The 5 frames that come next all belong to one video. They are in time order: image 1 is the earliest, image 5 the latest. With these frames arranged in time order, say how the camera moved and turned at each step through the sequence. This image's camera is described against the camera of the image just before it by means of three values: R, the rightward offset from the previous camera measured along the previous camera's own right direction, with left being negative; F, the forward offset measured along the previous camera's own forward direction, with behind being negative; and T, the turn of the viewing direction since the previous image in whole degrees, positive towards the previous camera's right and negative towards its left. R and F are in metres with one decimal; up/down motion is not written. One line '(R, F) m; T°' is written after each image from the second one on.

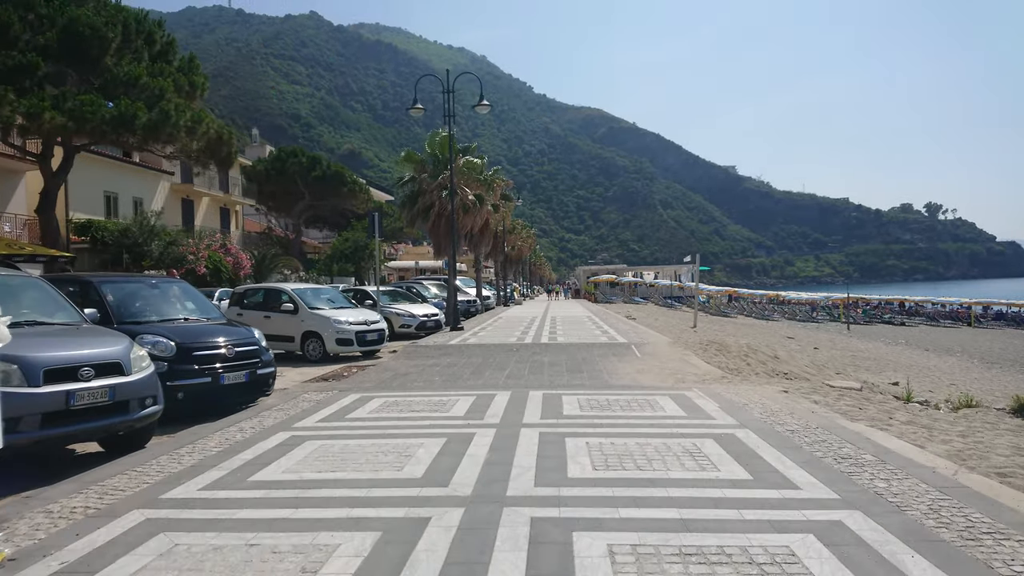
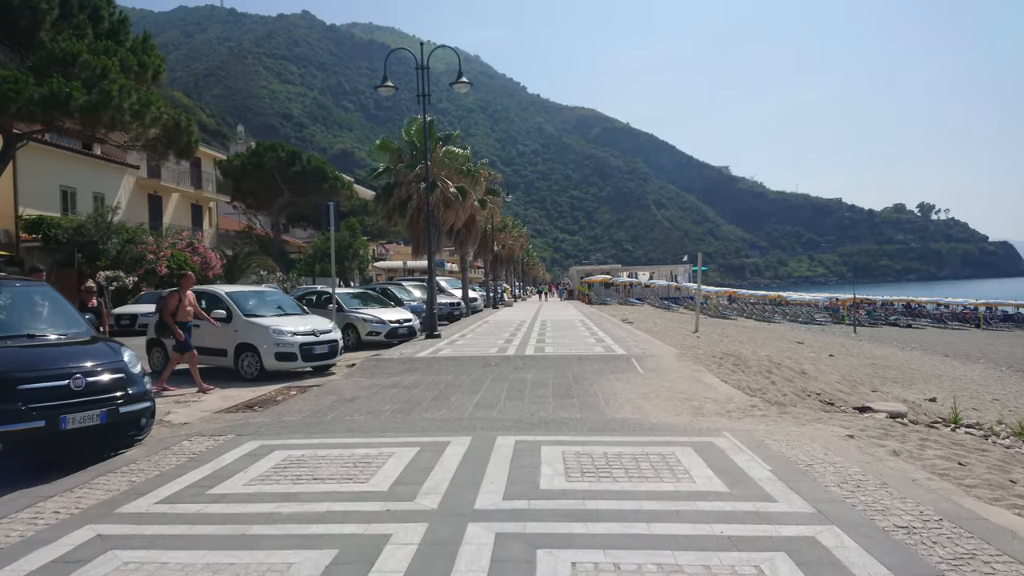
(+0.3, +2.5) m; 0°
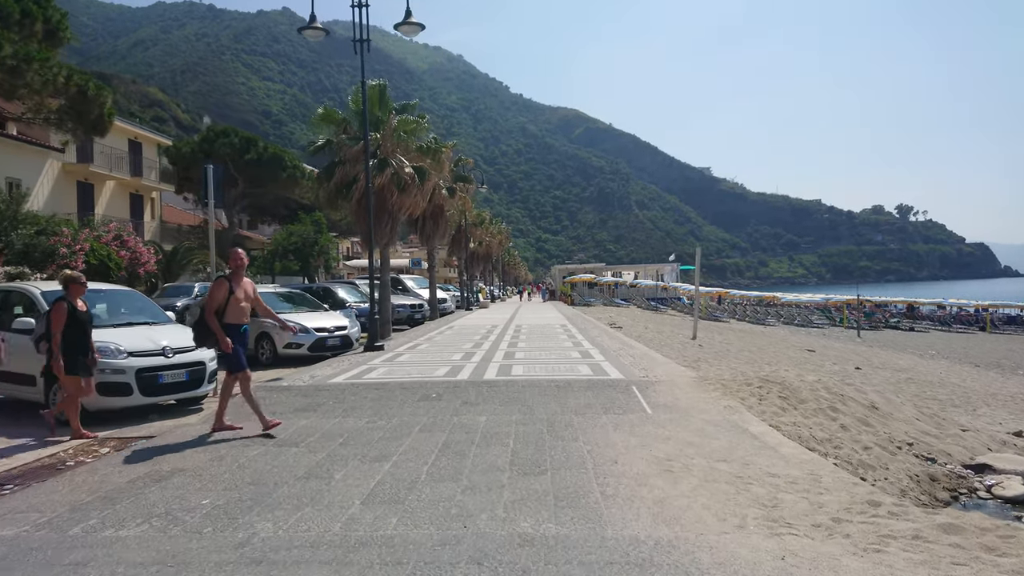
(+0.5, +4.1) m; +1°
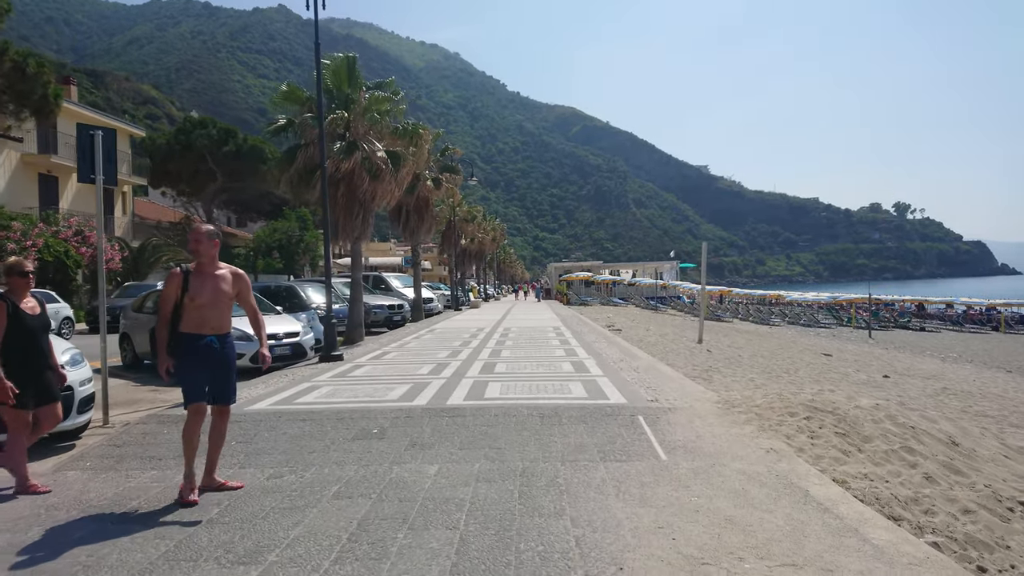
(+0.3, +2.3) m; 0°
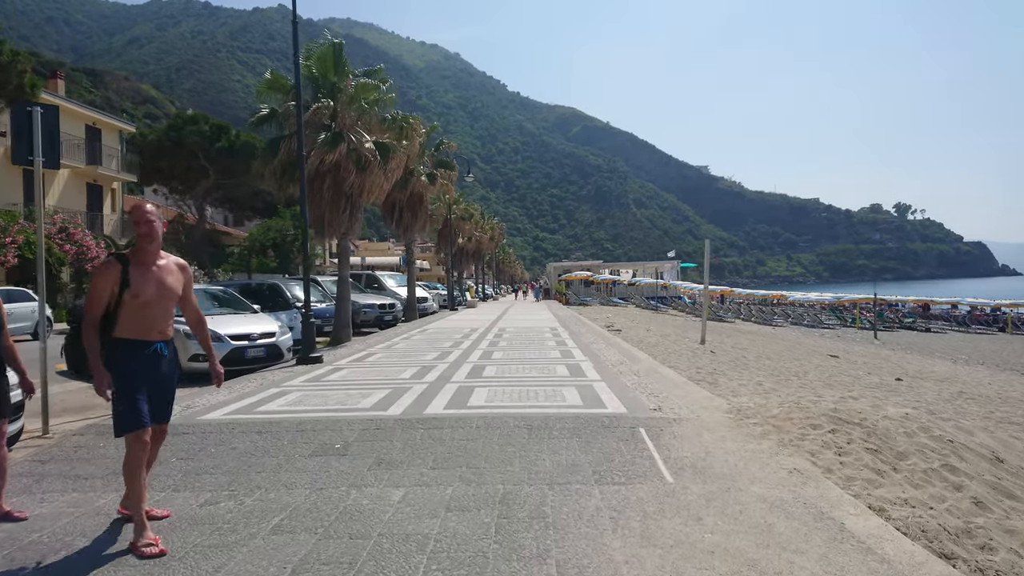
(+0.1, +0.9) m; 0°
